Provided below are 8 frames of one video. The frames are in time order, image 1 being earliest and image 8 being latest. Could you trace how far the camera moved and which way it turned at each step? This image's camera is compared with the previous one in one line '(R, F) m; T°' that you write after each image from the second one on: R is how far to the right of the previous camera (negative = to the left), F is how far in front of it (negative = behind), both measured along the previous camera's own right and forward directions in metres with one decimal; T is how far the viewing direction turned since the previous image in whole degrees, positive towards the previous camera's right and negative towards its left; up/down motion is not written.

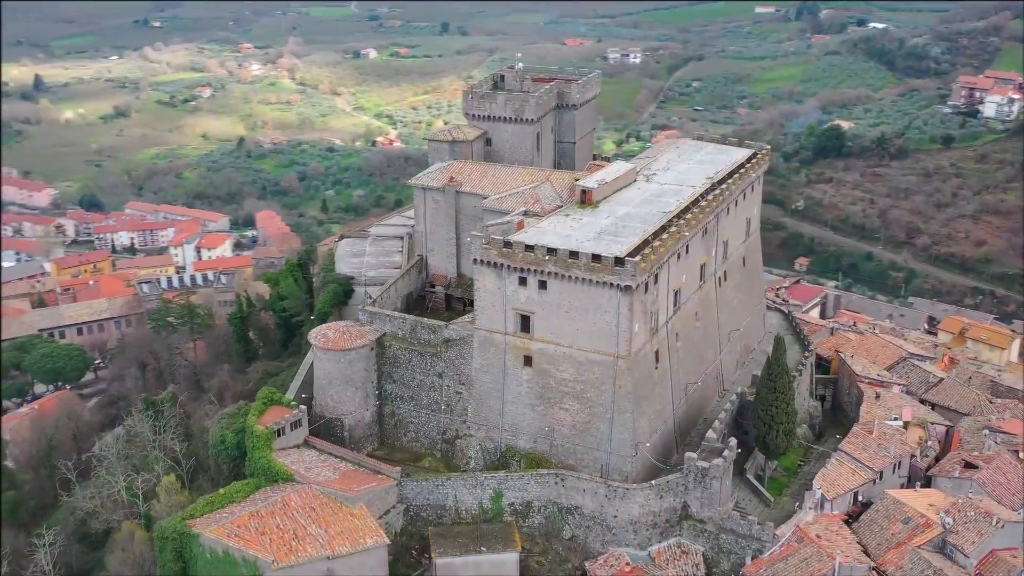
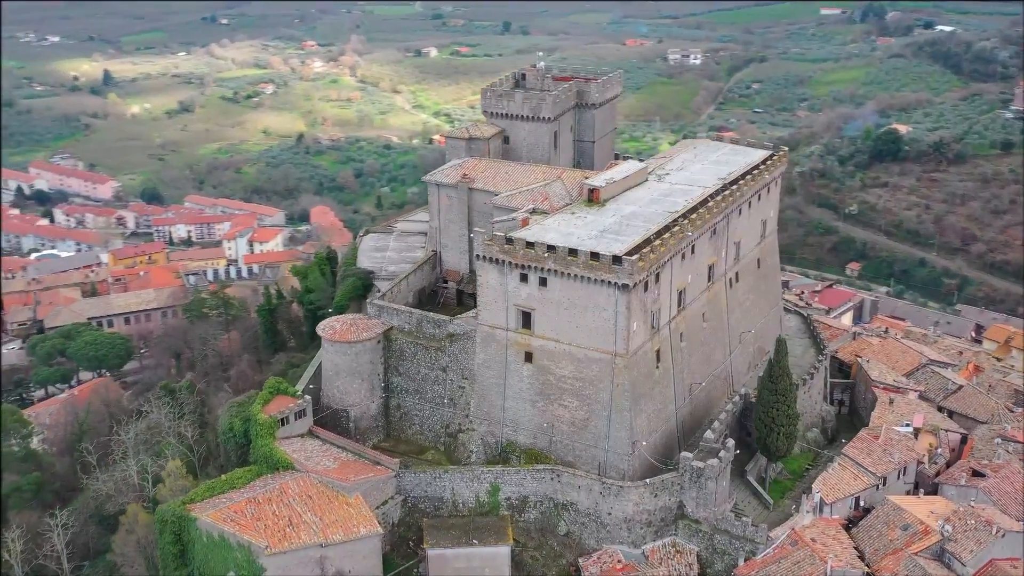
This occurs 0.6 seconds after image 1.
(+1.5, -0.2) m; -3°
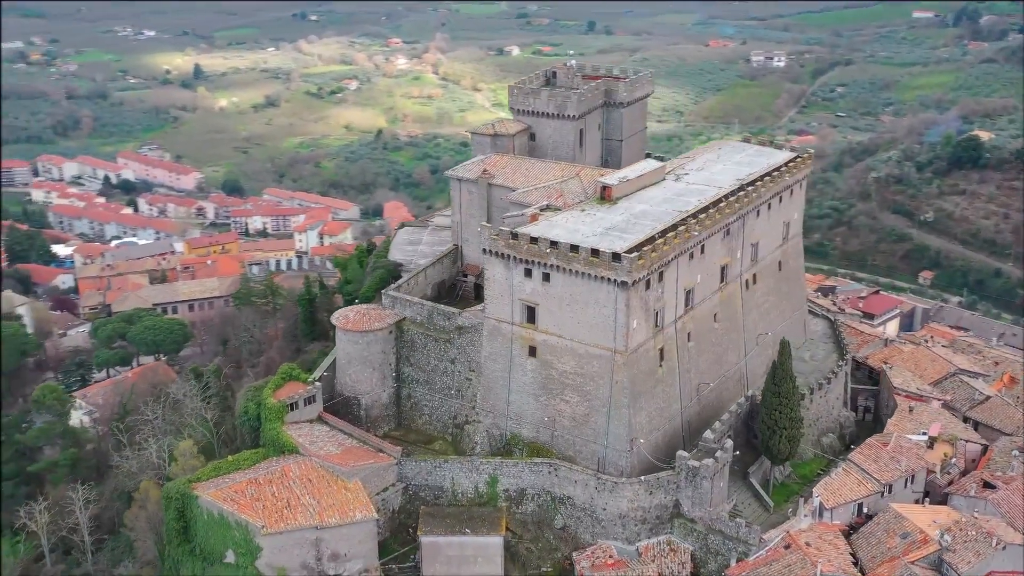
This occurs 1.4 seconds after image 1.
(+2.0, -0.3) m; -4°
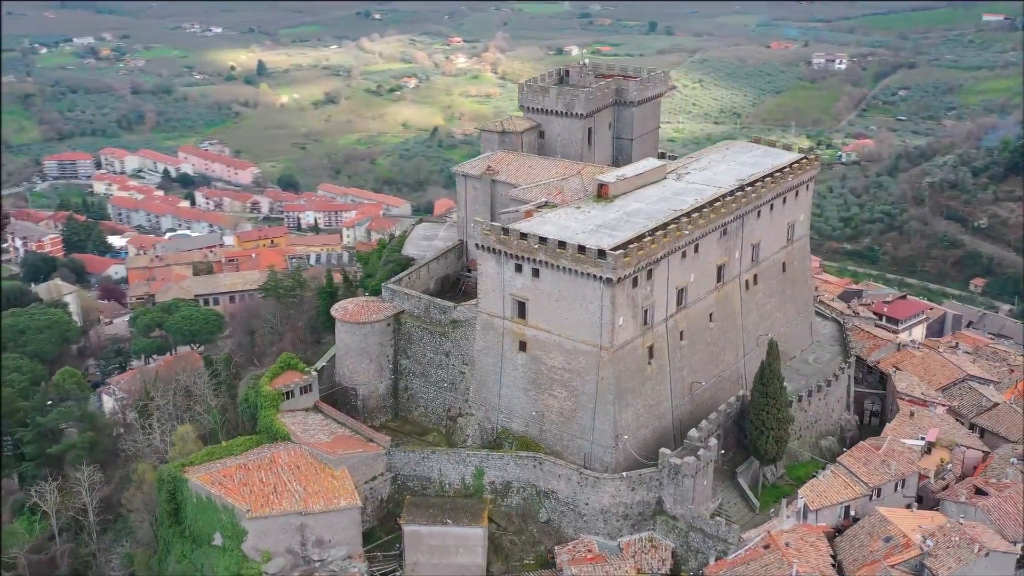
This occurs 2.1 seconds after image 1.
(+1.8, -0.3) m; -3°
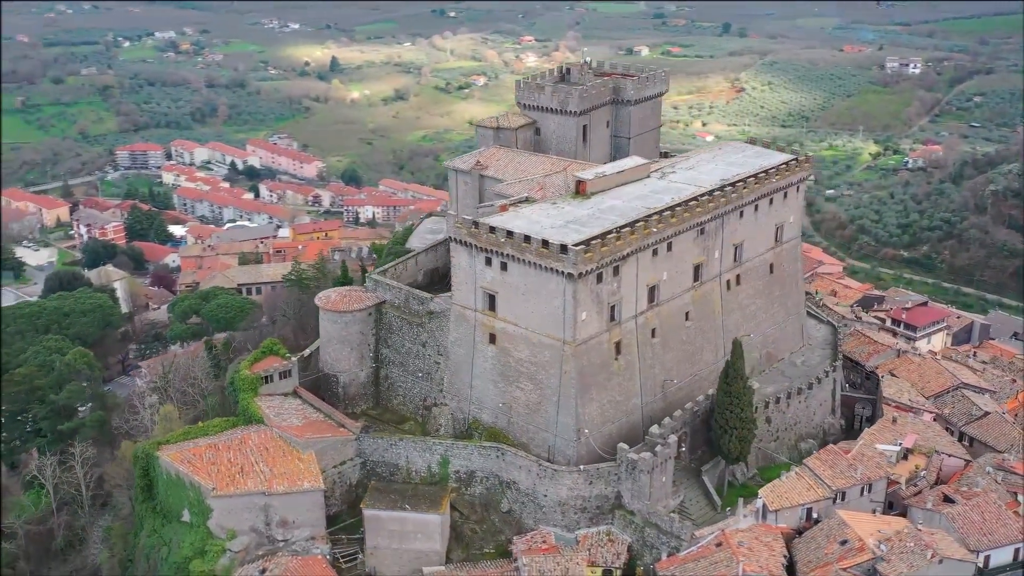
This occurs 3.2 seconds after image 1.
(+2.7, -0.3) m; -4°
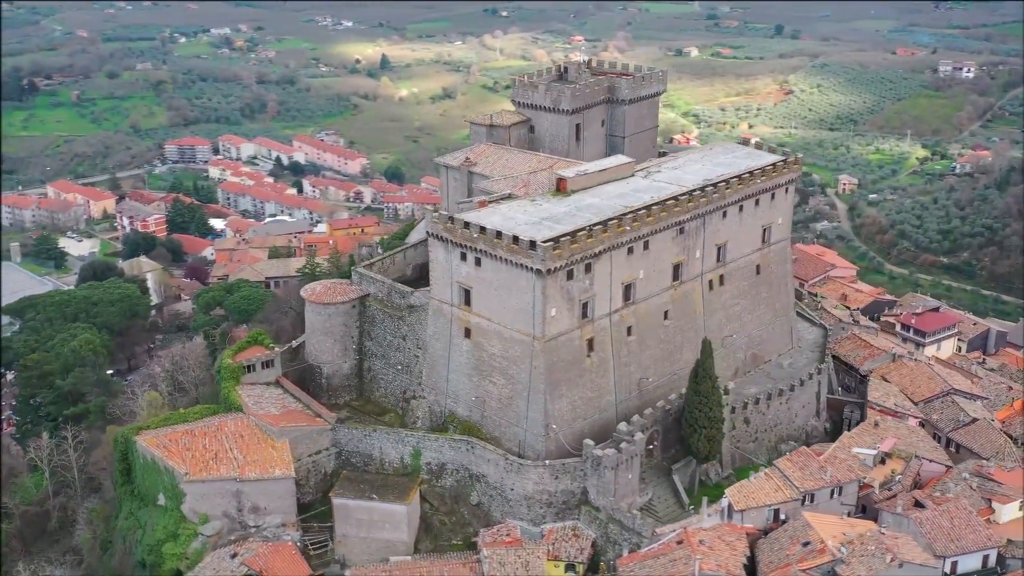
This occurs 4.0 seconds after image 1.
(+2.0, -0.2) m; -3°
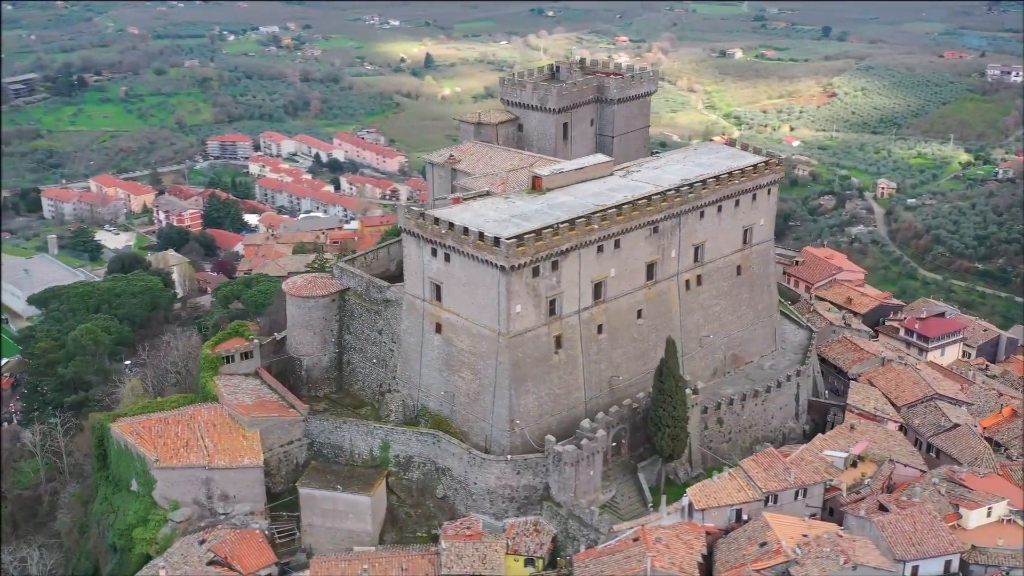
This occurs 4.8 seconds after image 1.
(+2.0, -0.2) m; -2°
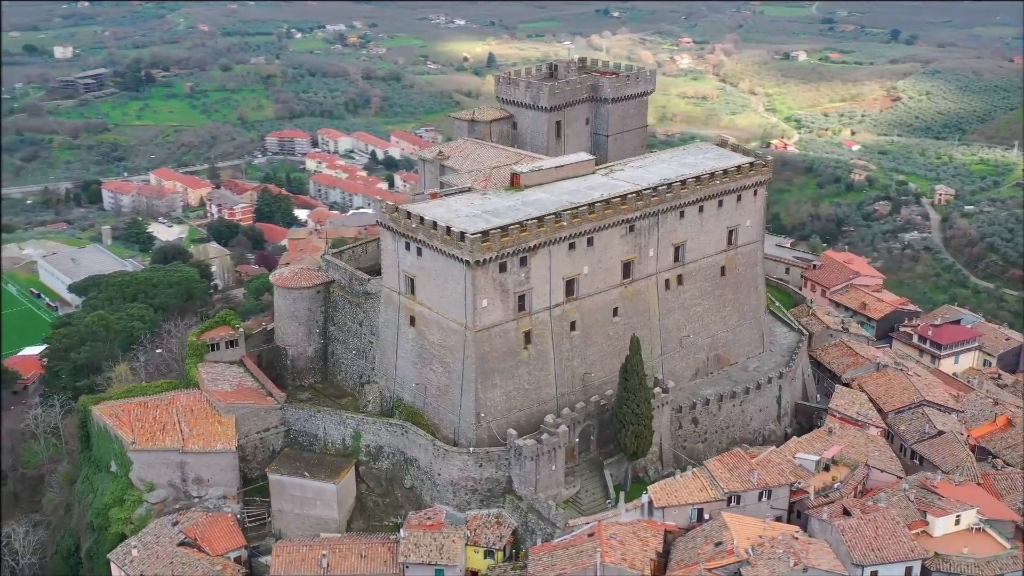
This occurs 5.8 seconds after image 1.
(+2.5, -0.3) m; -3°
